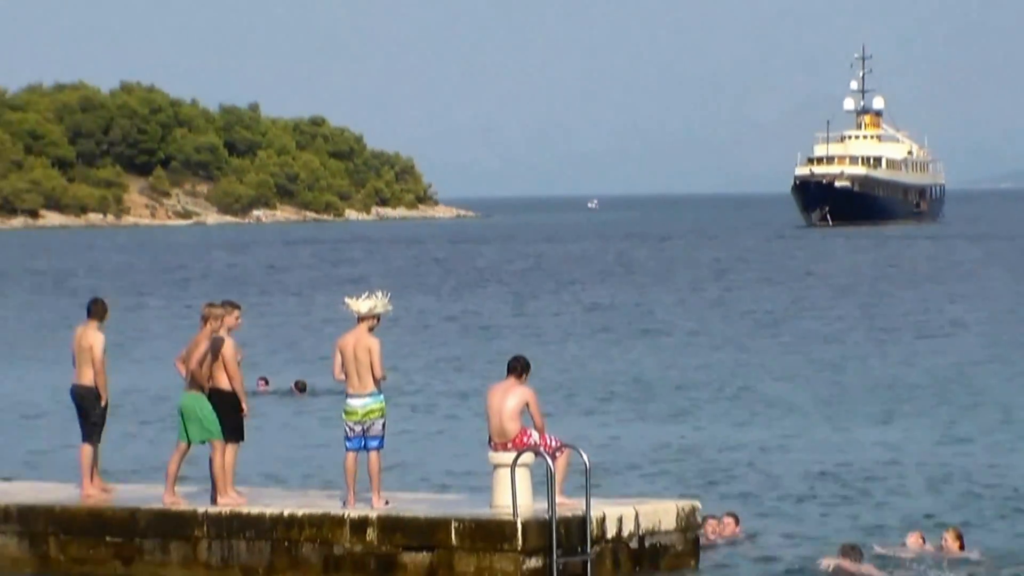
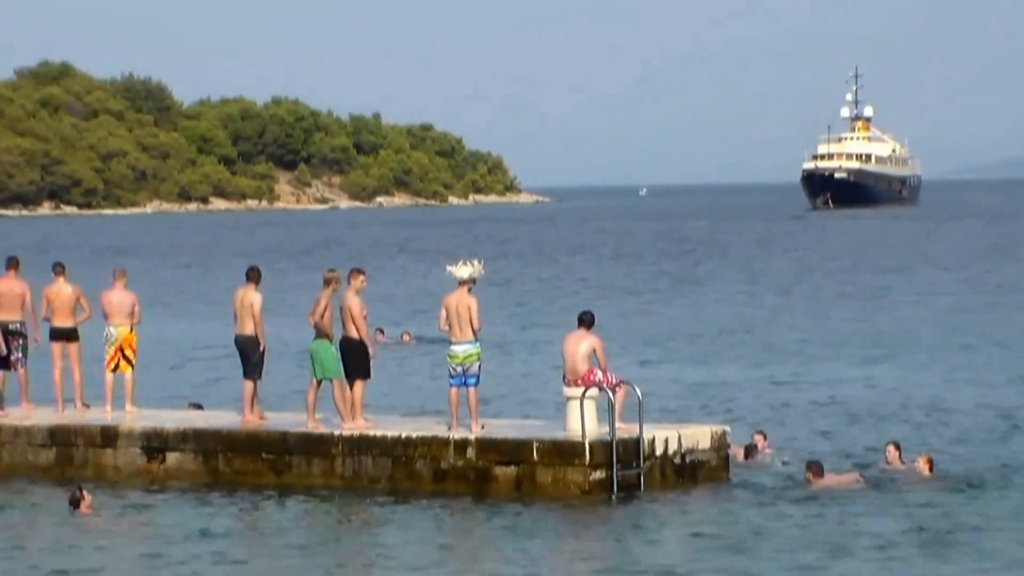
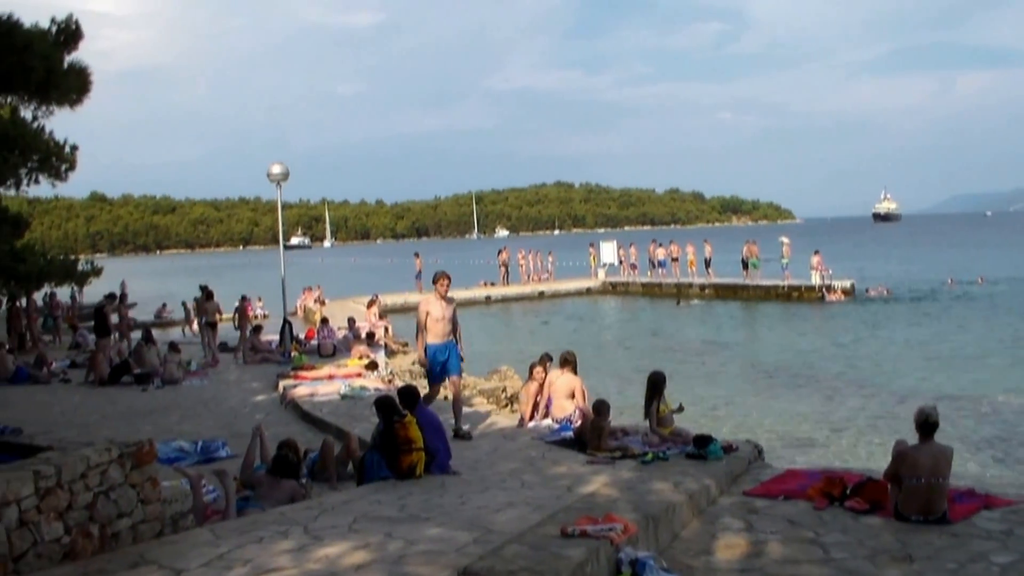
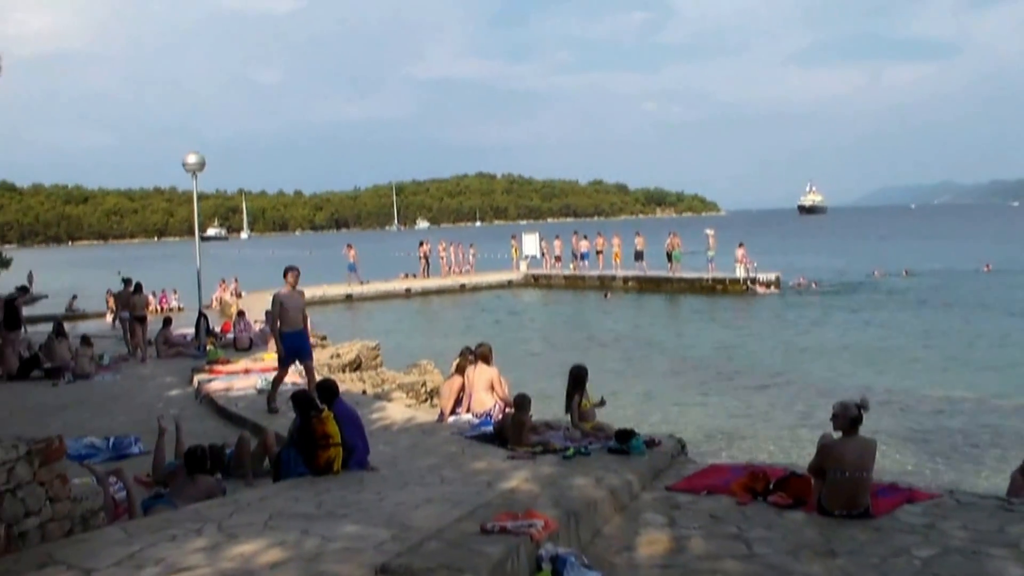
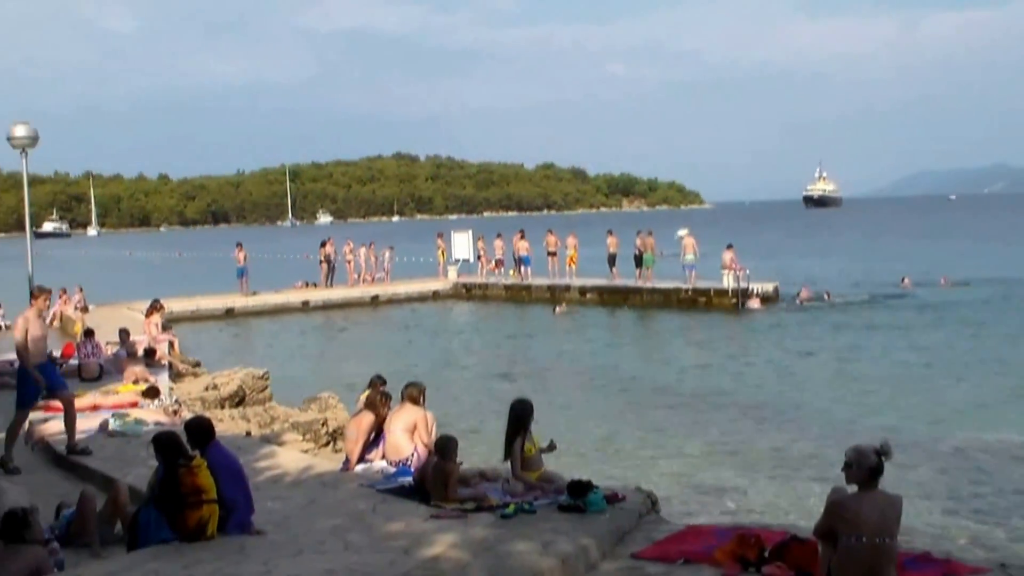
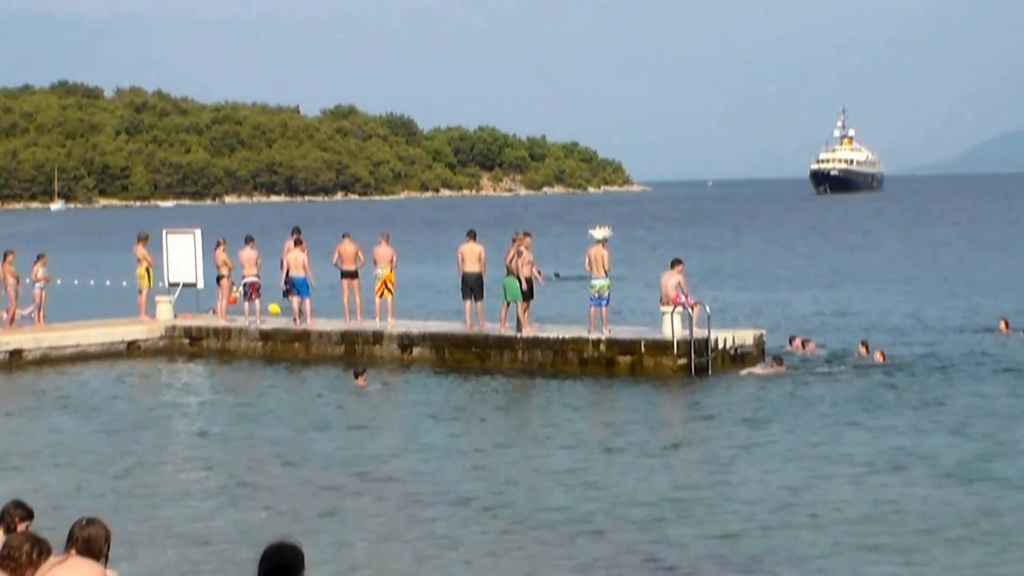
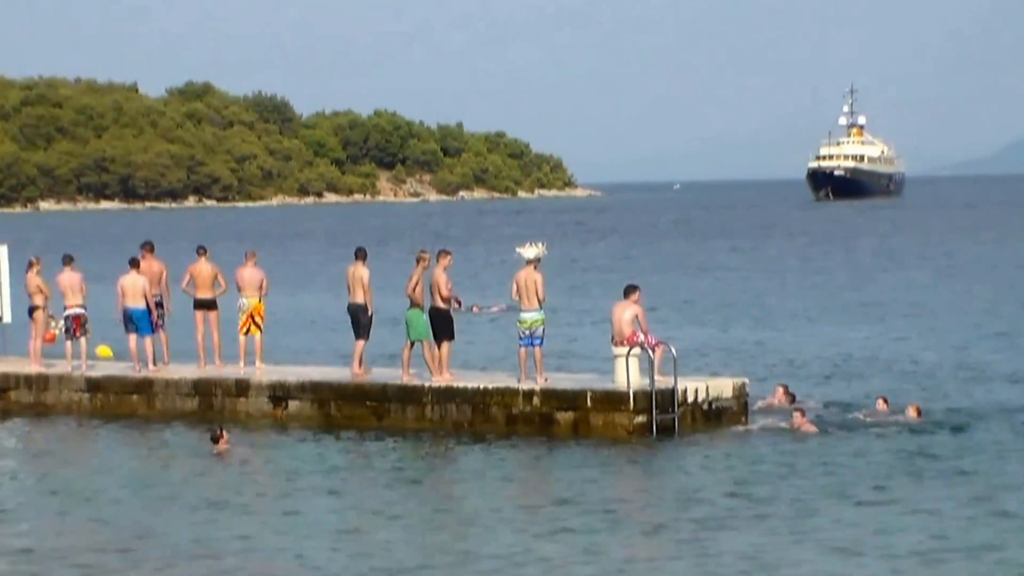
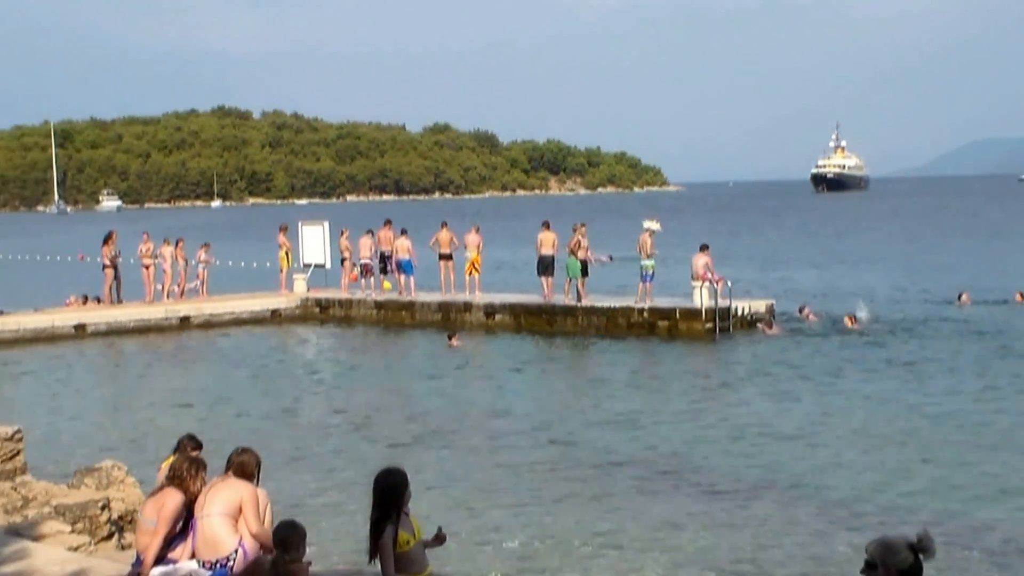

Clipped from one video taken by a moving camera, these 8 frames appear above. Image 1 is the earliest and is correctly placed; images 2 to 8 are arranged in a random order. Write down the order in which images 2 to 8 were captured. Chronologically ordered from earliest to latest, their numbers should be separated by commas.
2, 7, 6, 8, 5, 4, 3
